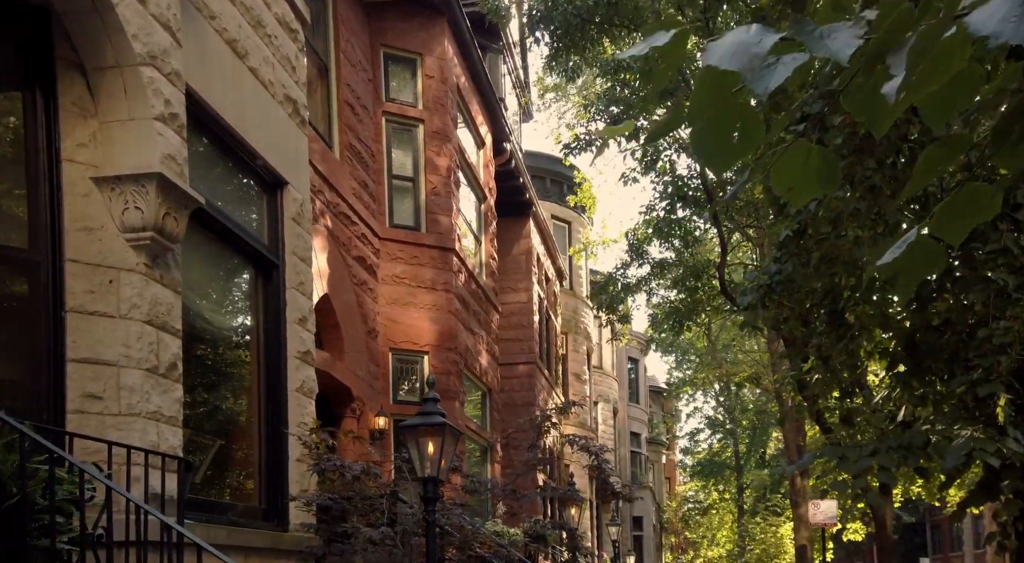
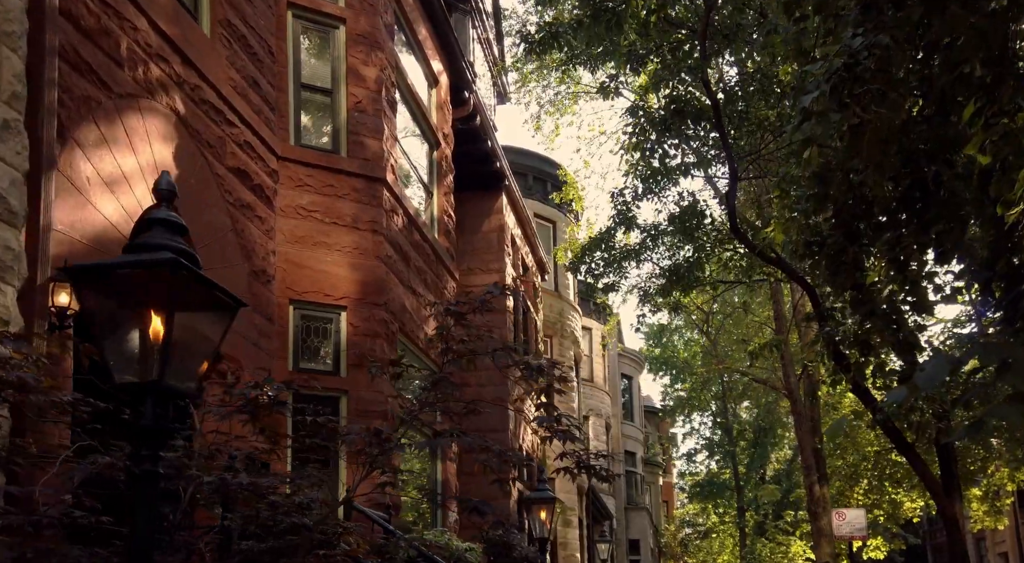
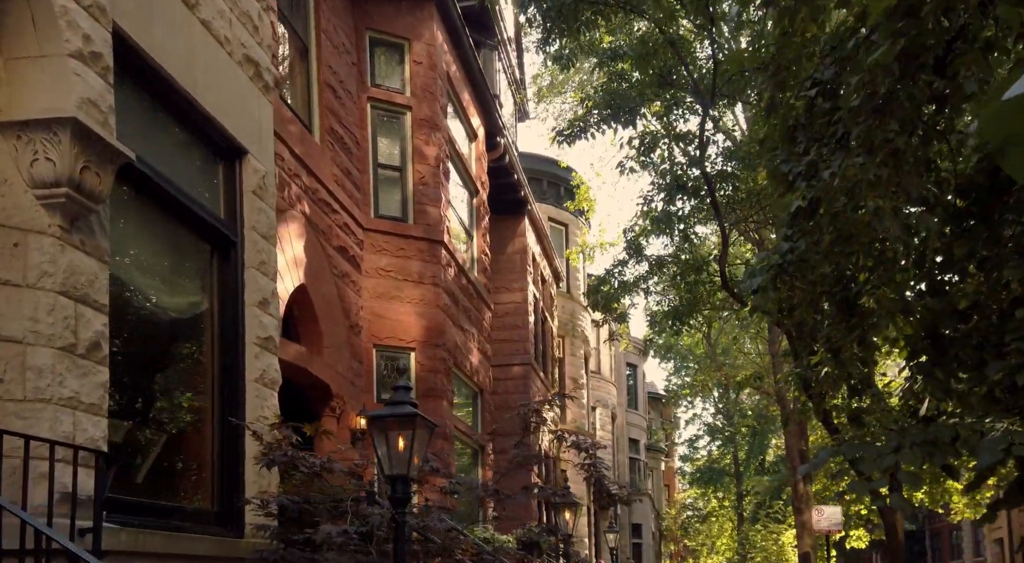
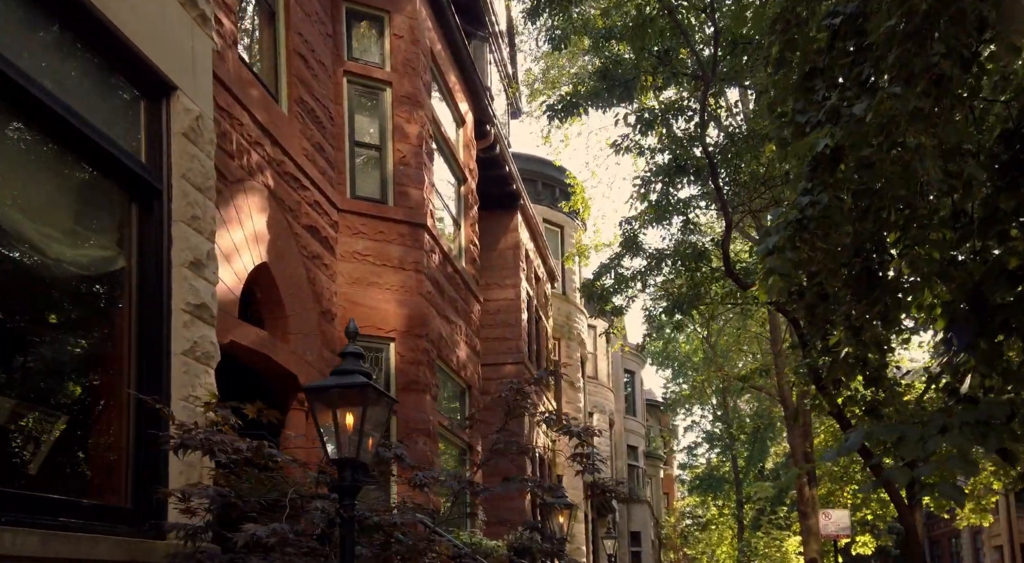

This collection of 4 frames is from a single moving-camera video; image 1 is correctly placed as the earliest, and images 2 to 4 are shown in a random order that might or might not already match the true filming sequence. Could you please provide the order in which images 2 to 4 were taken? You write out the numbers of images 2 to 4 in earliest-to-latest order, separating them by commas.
3, 4, 2
